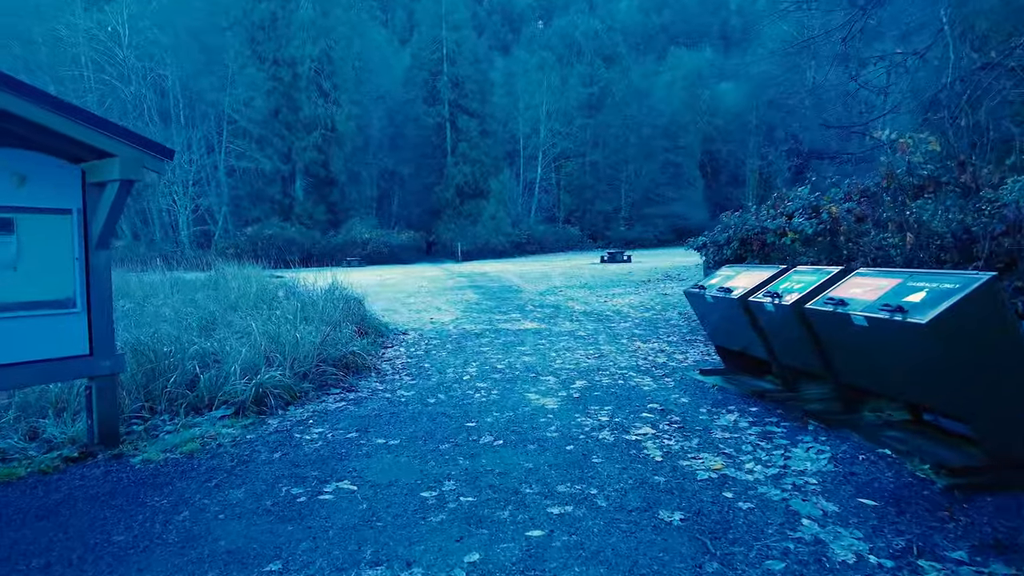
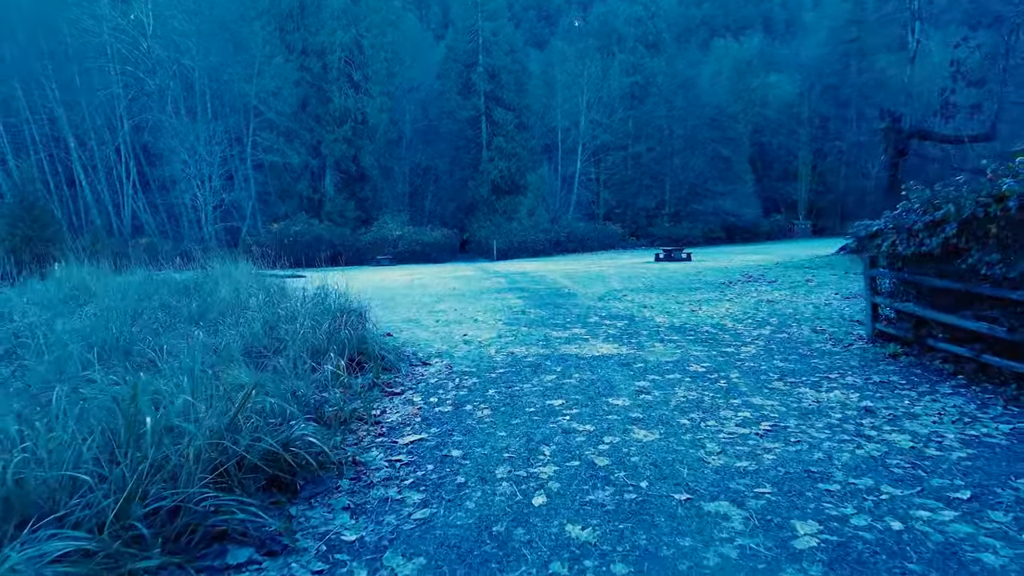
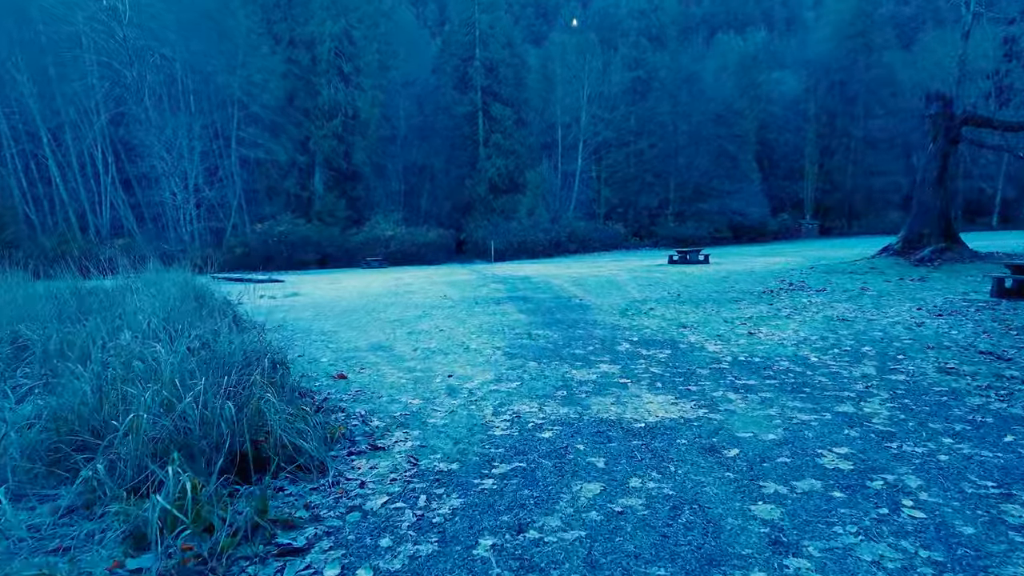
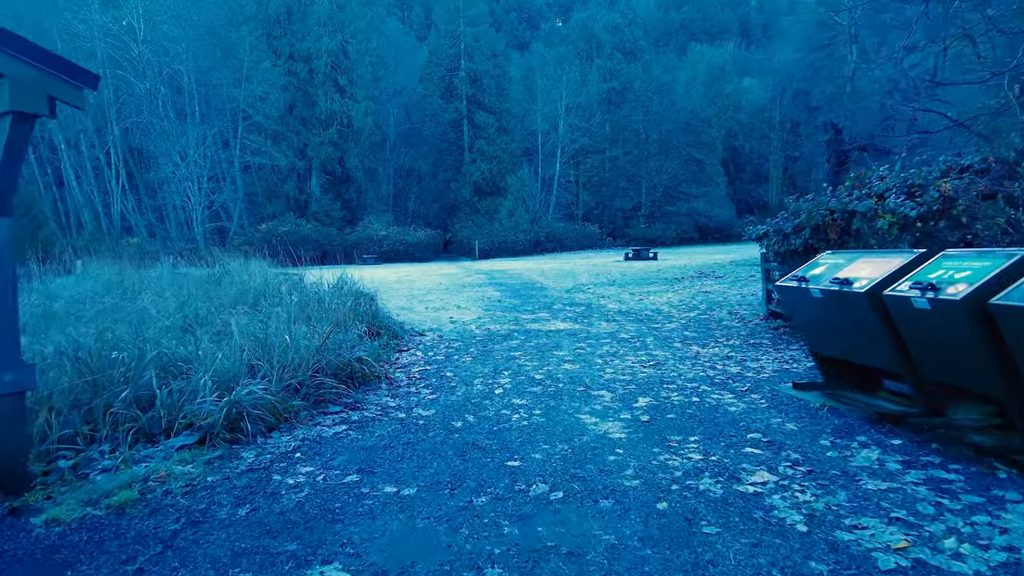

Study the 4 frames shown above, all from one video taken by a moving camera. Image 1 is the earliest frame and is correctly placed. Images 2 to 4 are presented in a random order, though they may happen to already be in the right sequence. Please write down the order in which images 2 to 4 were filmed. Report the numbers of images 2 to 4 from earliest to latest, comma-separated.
4, 2, 3
